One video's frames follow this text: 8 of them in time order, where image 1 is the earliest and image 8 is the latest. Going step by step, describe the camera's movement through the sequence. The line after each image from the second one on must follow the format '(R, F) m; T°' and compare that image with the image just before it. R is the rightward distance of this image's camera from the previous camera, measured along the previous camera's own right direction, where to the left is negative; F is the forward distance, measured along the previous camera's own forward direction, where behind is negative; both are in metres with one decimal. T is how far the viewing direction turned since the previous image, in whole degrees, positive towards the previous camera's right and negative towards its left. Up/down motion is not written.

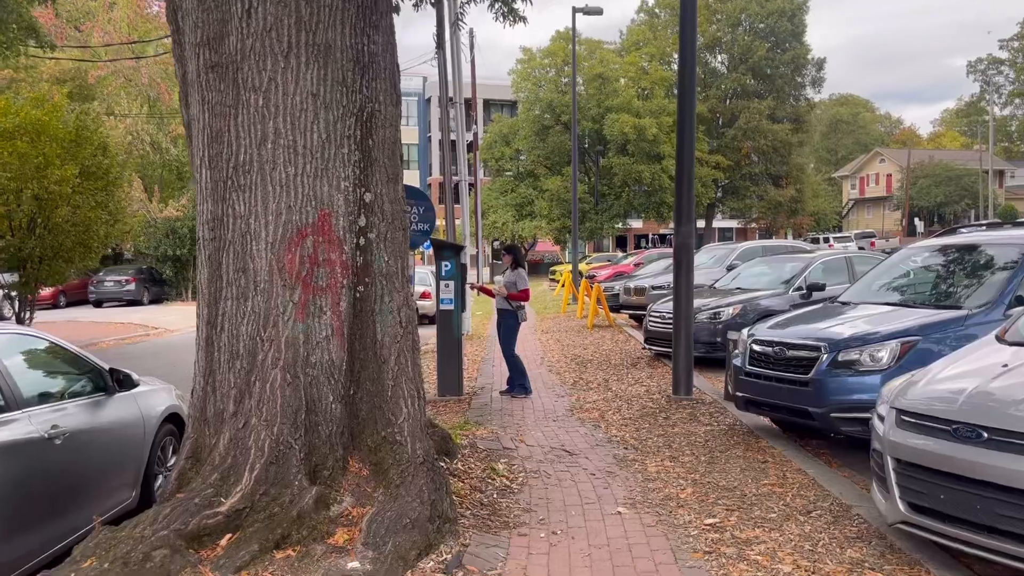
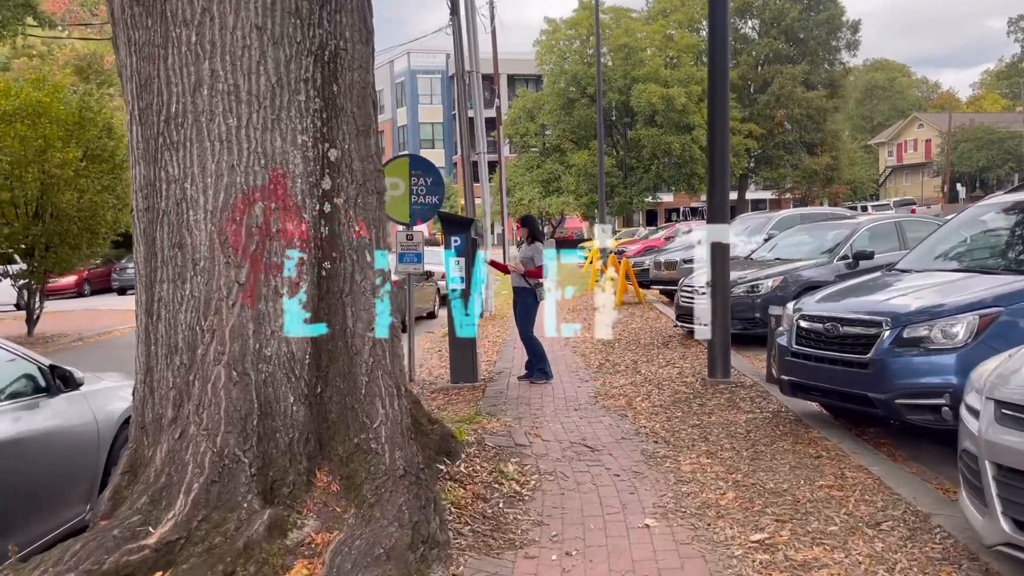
(+0.1, +0.8) m; -2°
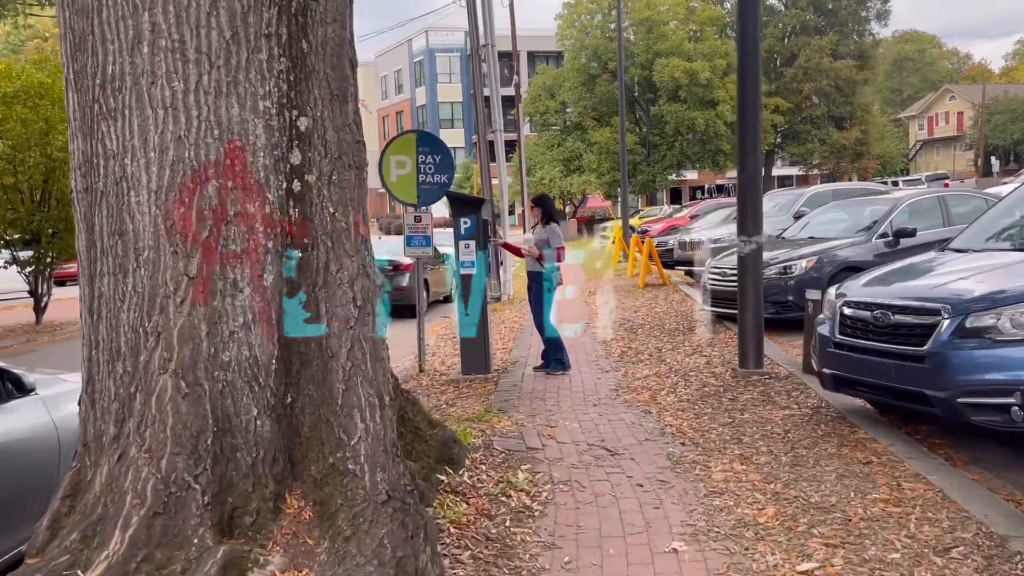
(+0.1, +0.6) m; -2°
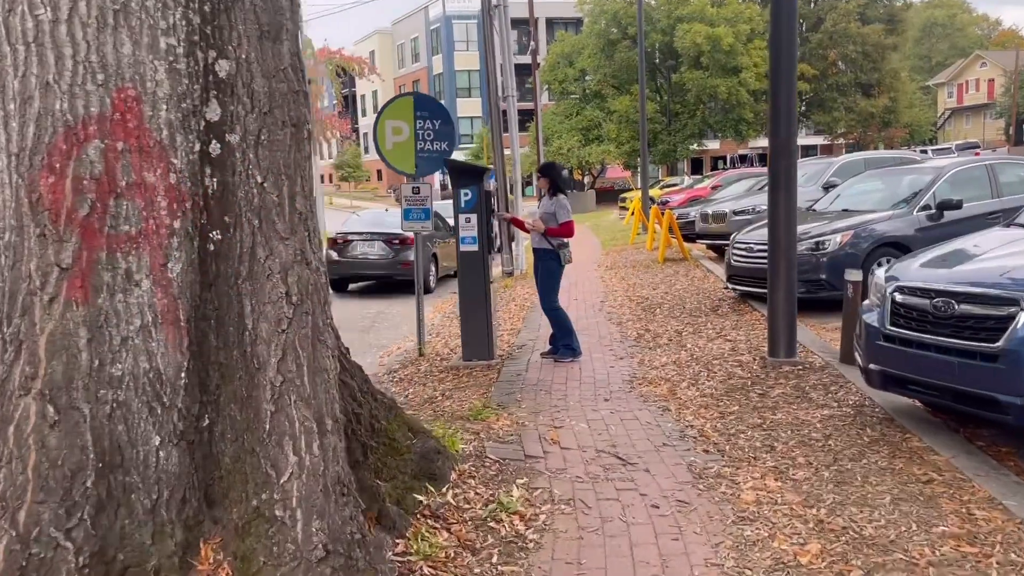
(+0.1, +0.7) m; -1°
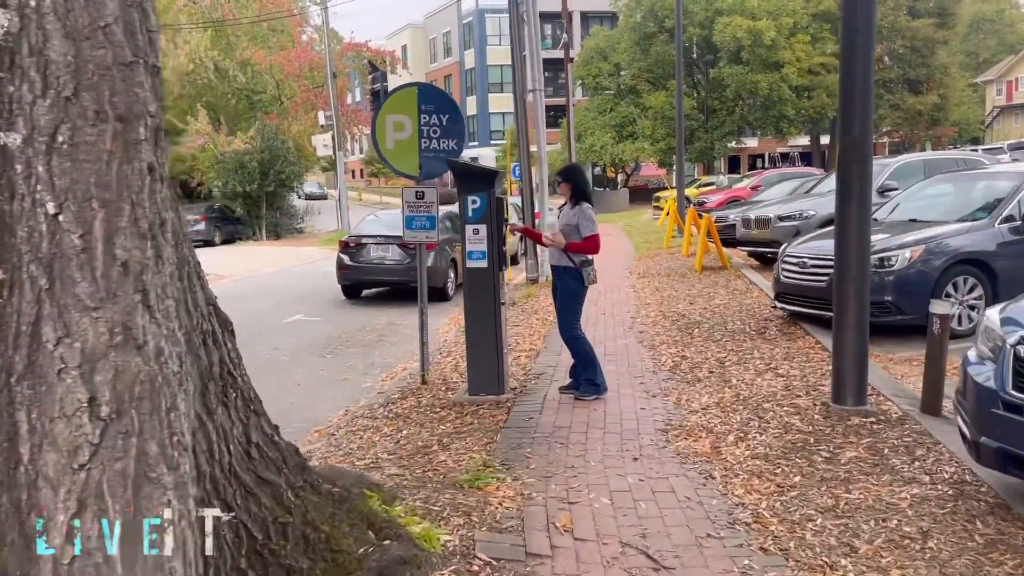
(+0.1, +1.1) m; -2°
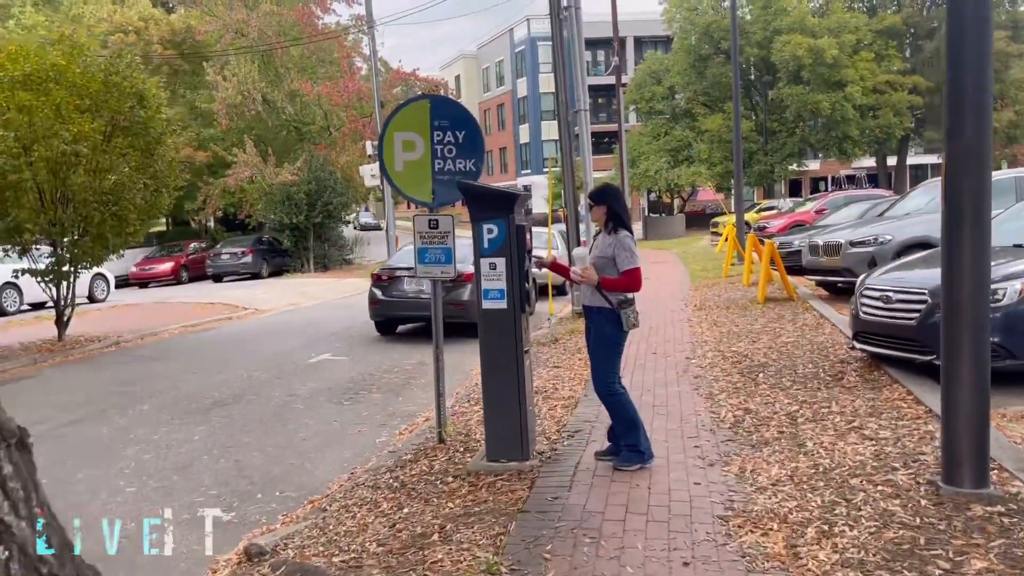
(+0.2, +1.0) m; -4°
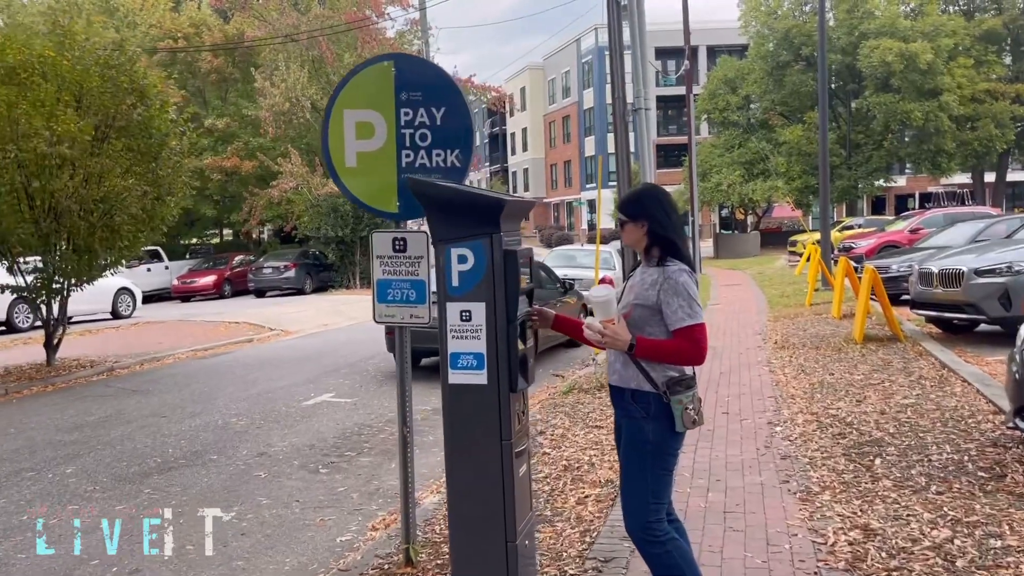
(+0.3, +2.1) m; -5°
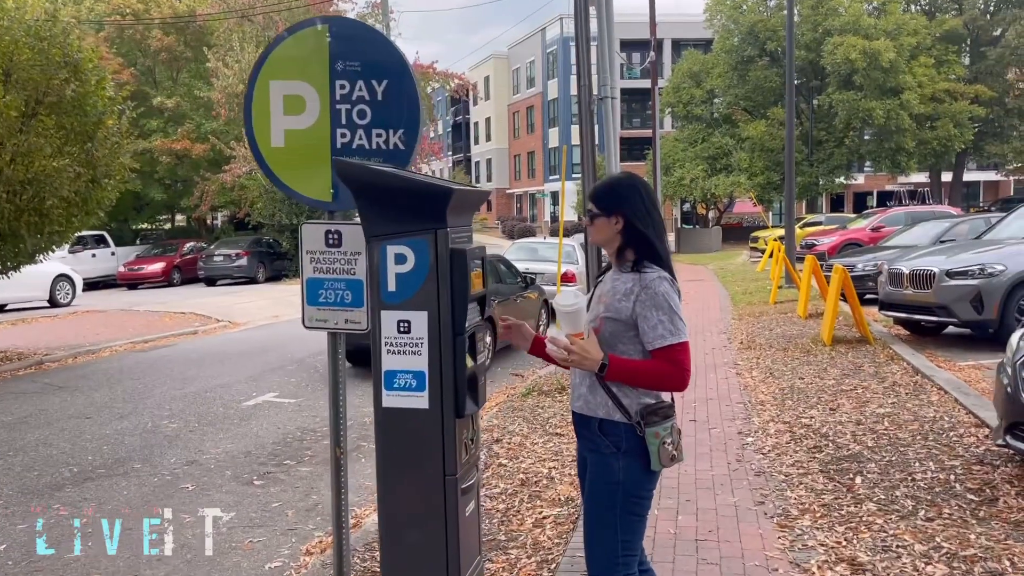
(0.0, +0.5) m; +3°
